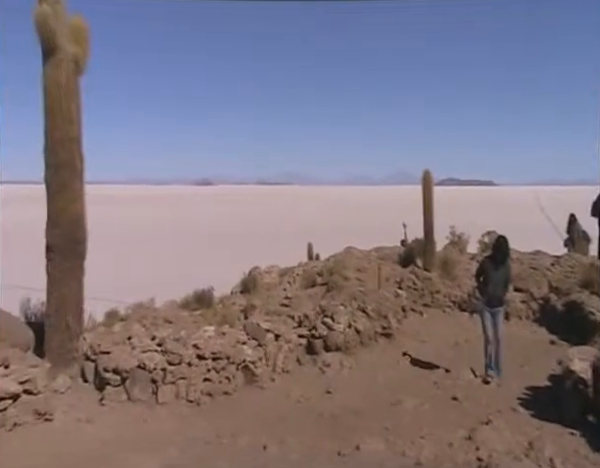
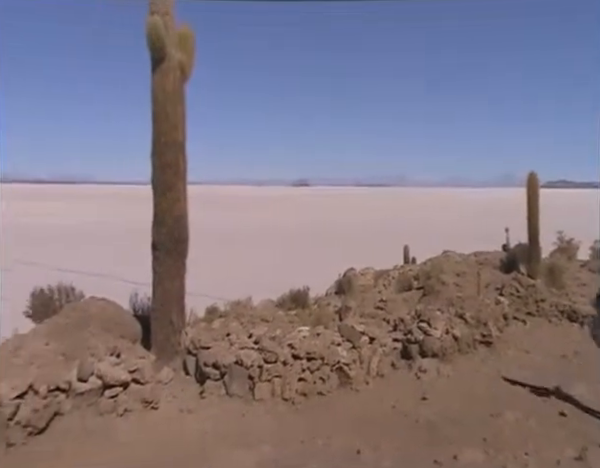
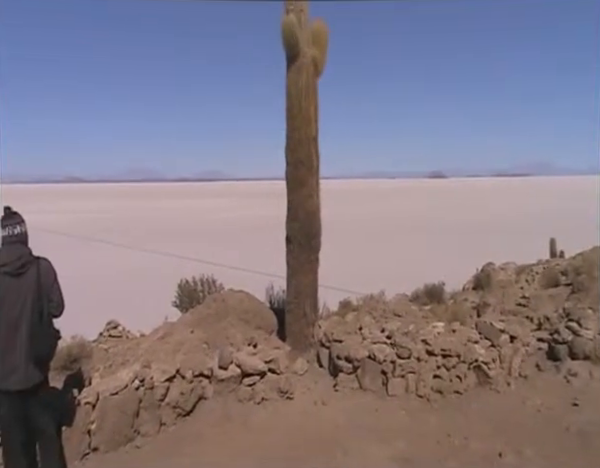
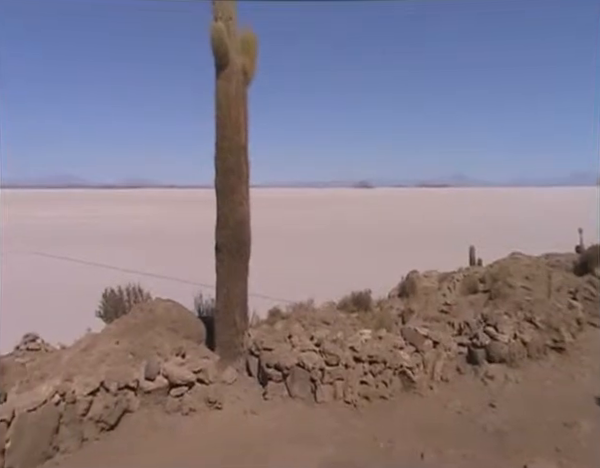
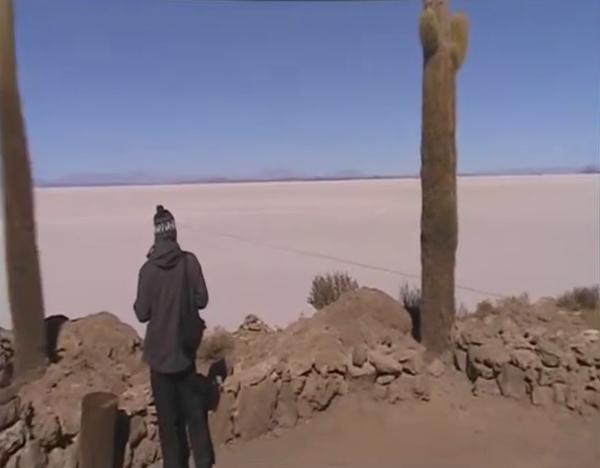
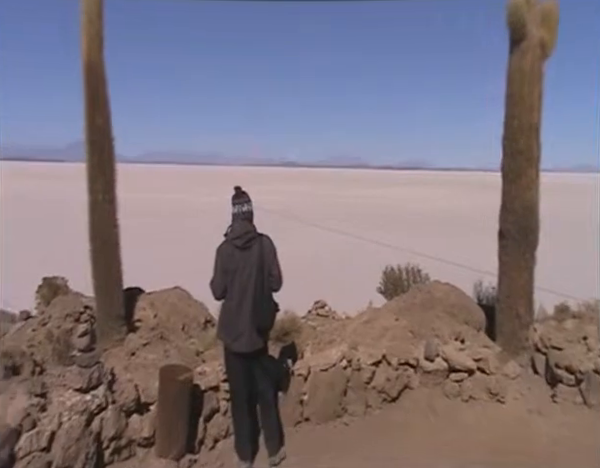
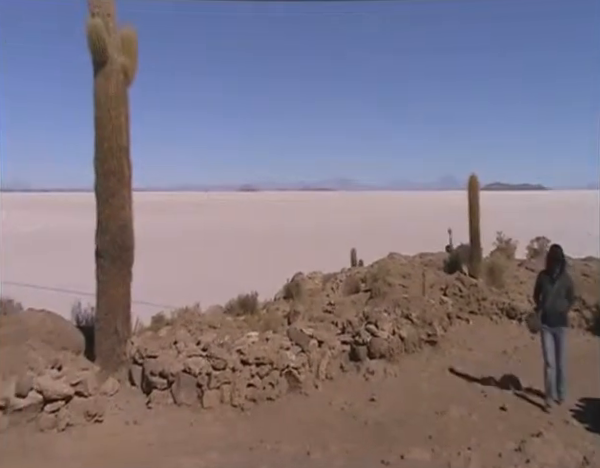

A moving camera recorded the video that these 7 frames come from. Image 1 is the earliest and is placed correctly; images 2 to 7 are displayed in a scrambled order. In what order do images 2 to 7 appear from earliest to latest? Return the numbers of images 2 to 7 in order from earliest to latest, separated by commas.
7, 2, 4, 3, 5, 6
